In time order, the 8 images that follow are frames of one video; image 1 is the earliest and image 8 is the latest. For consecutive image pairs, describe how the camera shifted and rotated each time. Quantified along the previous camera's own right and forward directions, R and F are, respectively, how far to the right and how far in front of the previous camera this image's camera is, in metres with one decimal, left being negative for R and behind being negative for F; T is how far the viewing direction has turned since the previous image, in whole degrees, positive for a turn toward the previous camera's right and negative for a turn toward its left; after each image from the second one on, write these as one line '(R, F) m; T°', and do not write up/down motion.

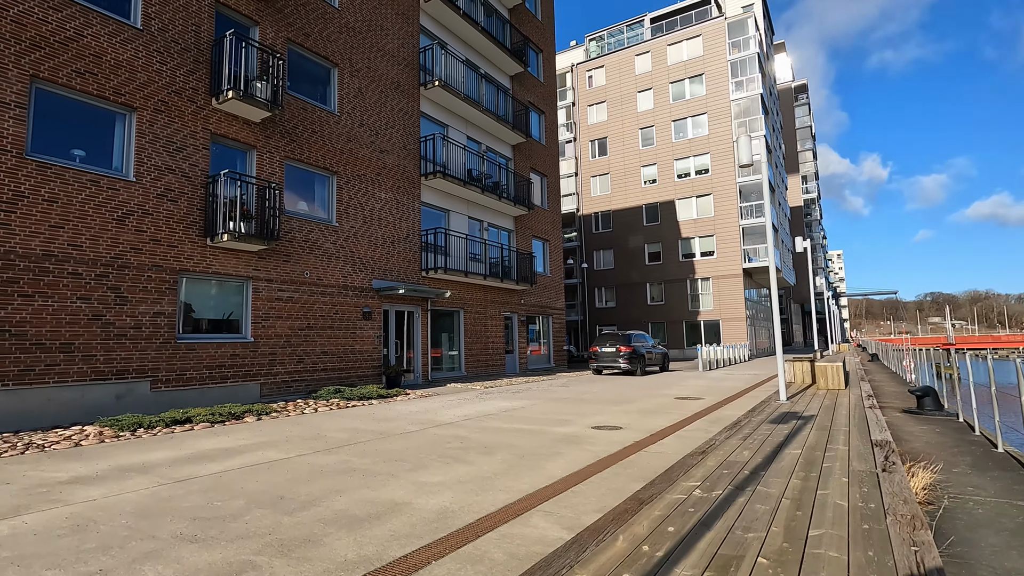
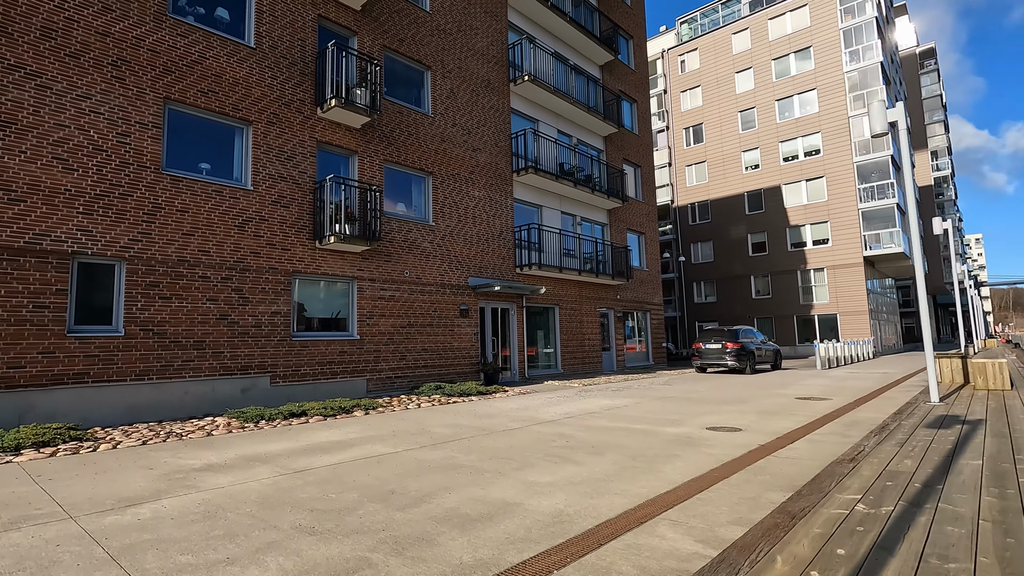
(-0.2, +0.3) m; -10°
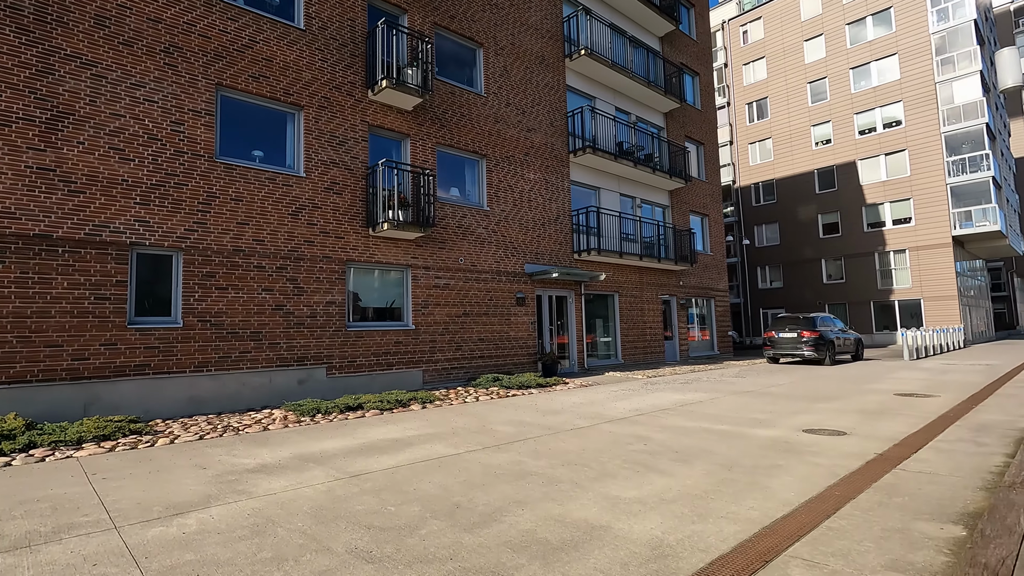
(-0.2, +0.6) m; -5°
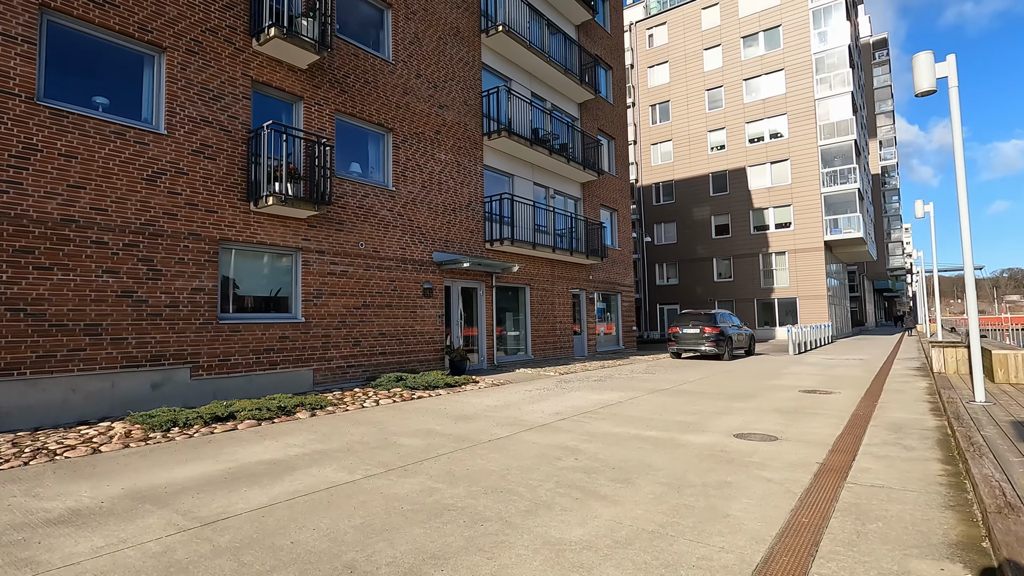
(-0.1, +1.0) m; +10°
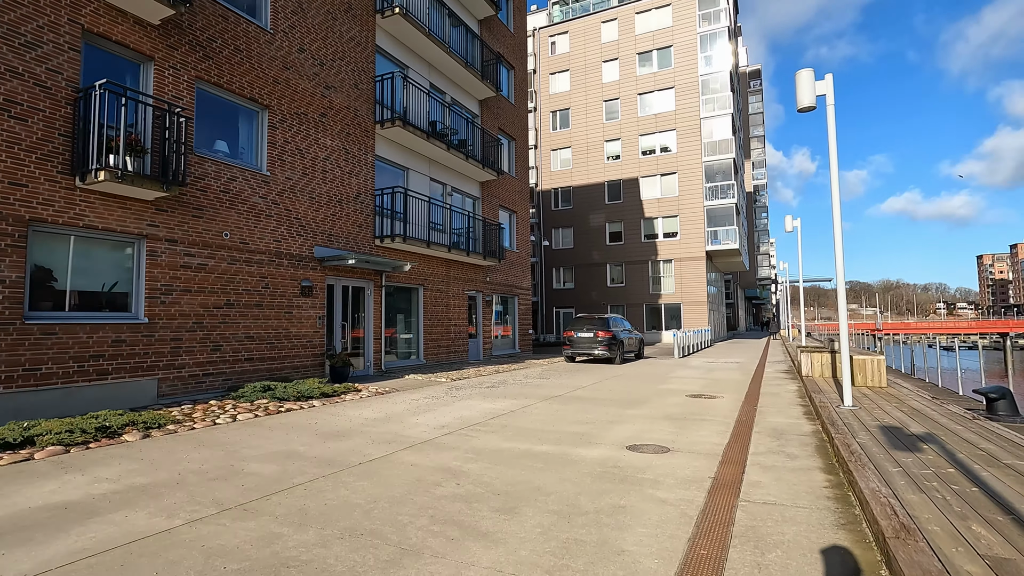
(+0.2, +0.6) m; +11°
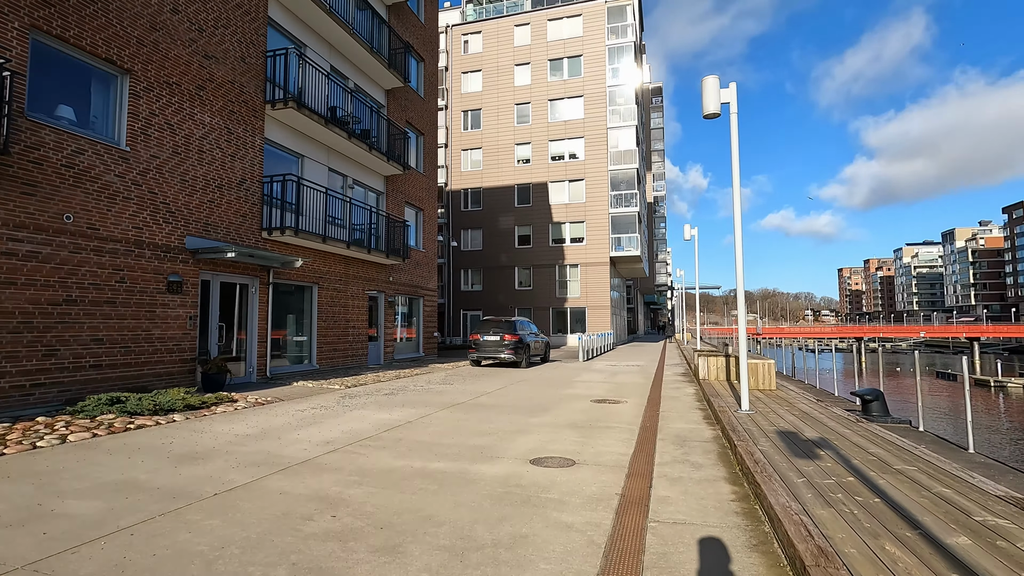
(+0.1, +0.6) m; +10°
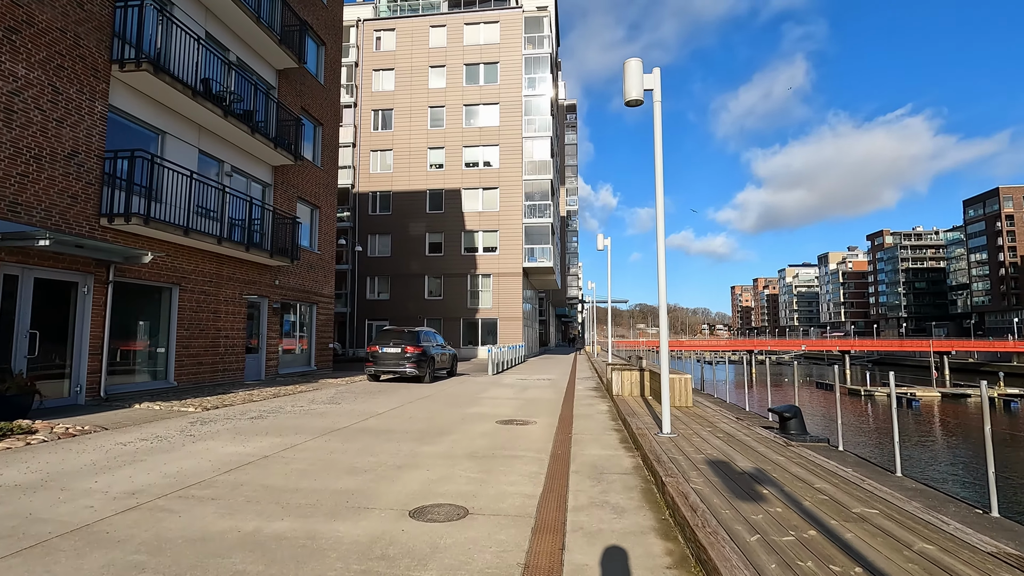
(+0.3, +1.2) m; +9°
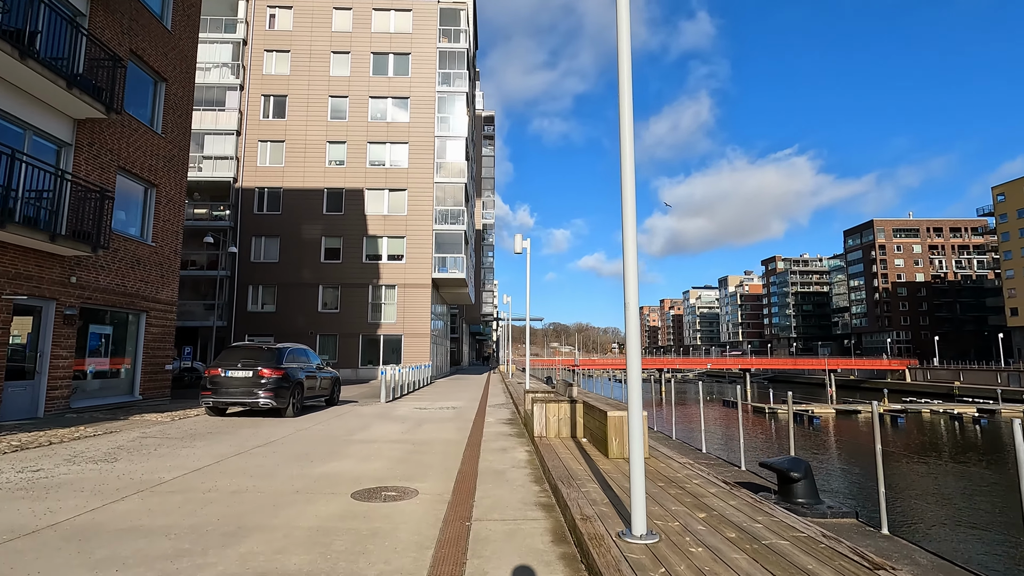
(+0.5, +3.2) m; +9°
